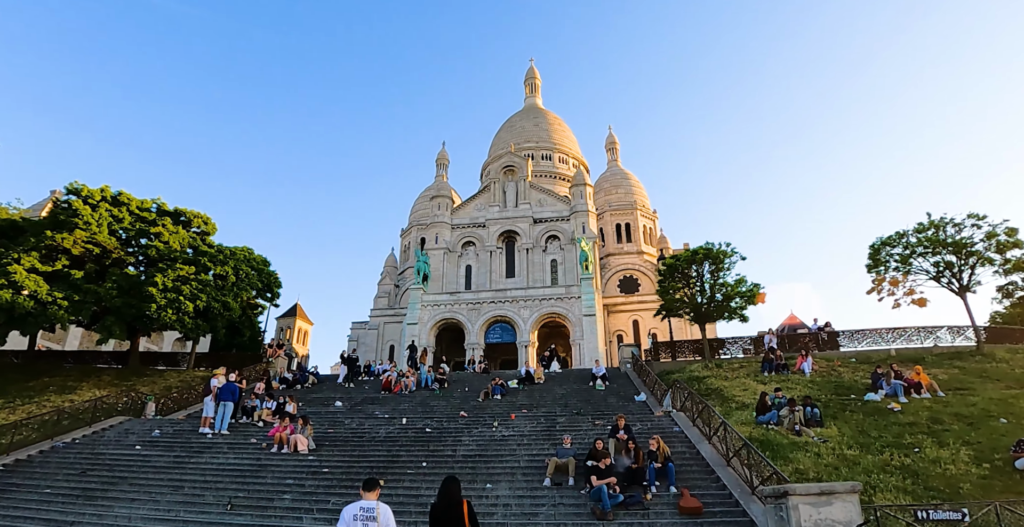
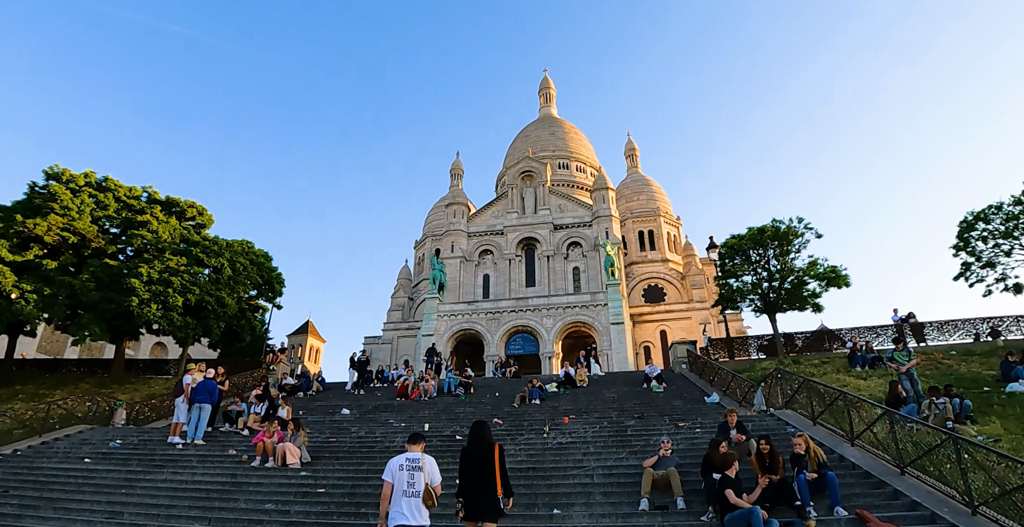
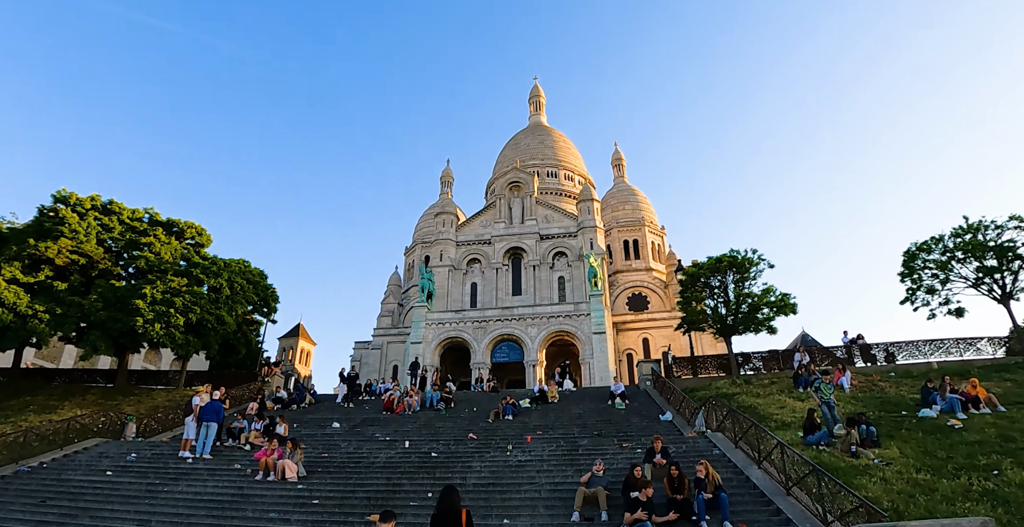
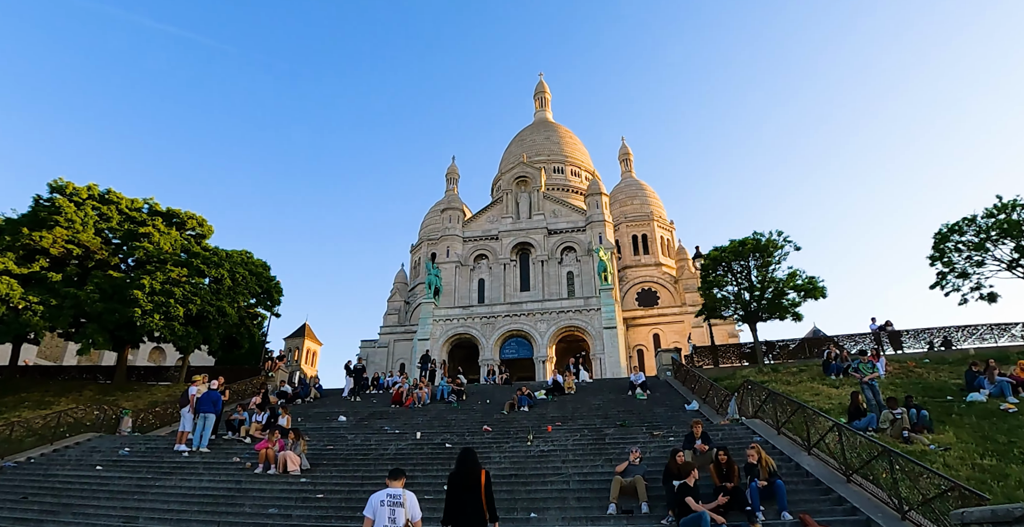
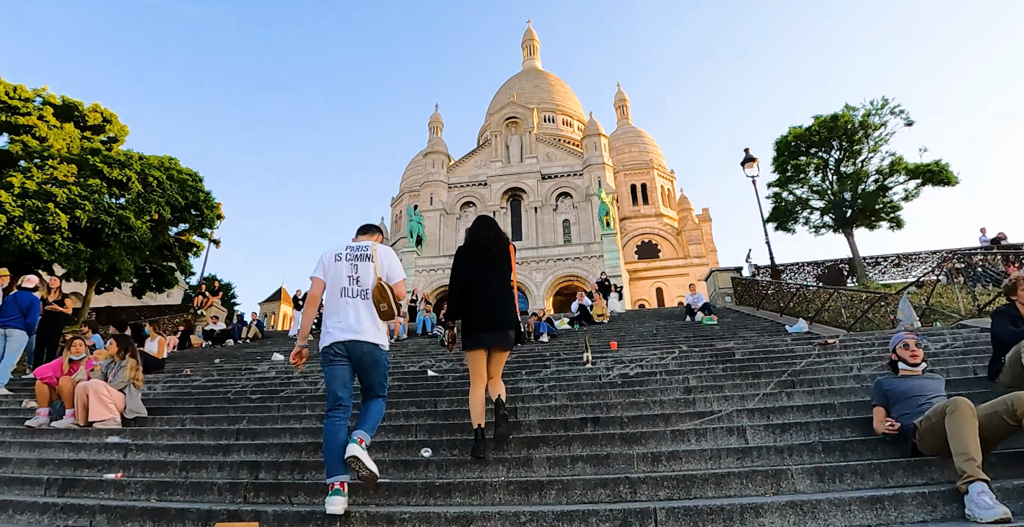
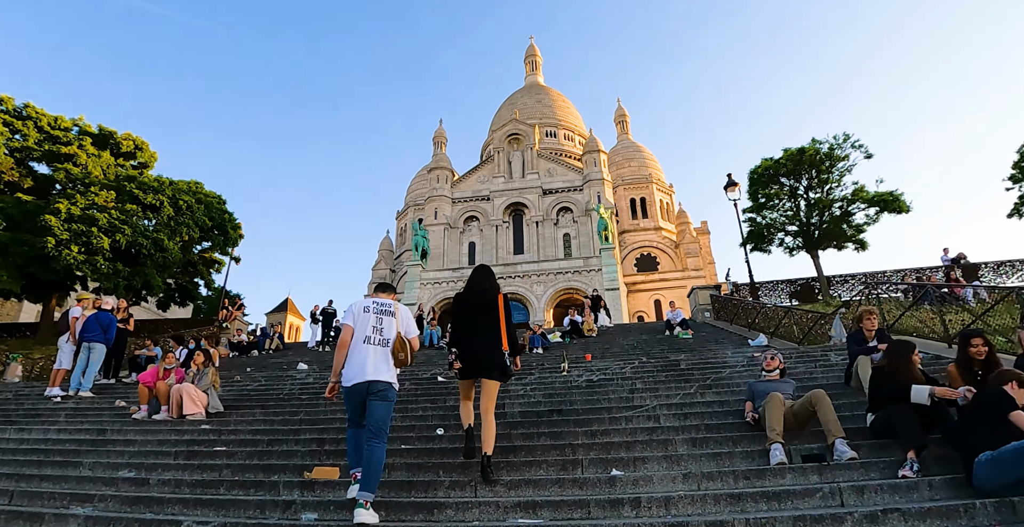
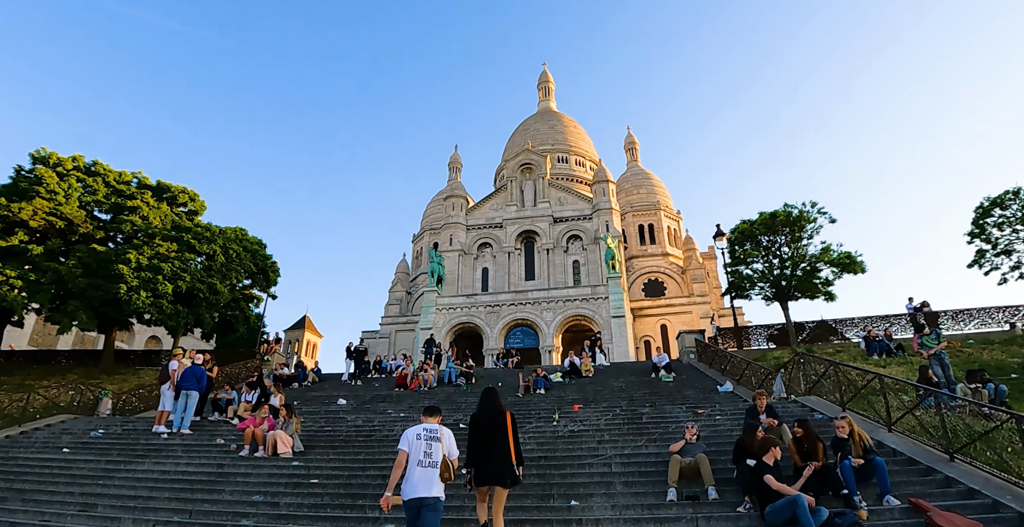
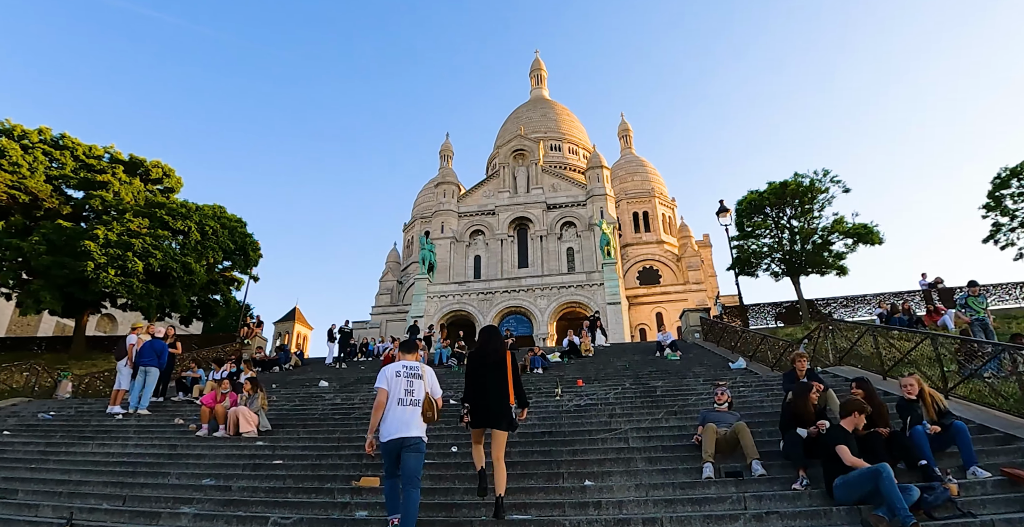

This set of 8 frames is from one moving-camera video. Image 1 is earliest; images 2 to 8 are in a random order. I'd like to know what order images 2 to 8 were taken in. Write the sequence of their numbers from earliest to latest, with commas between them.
3, 4, 2, 7, 8, 6, 5
